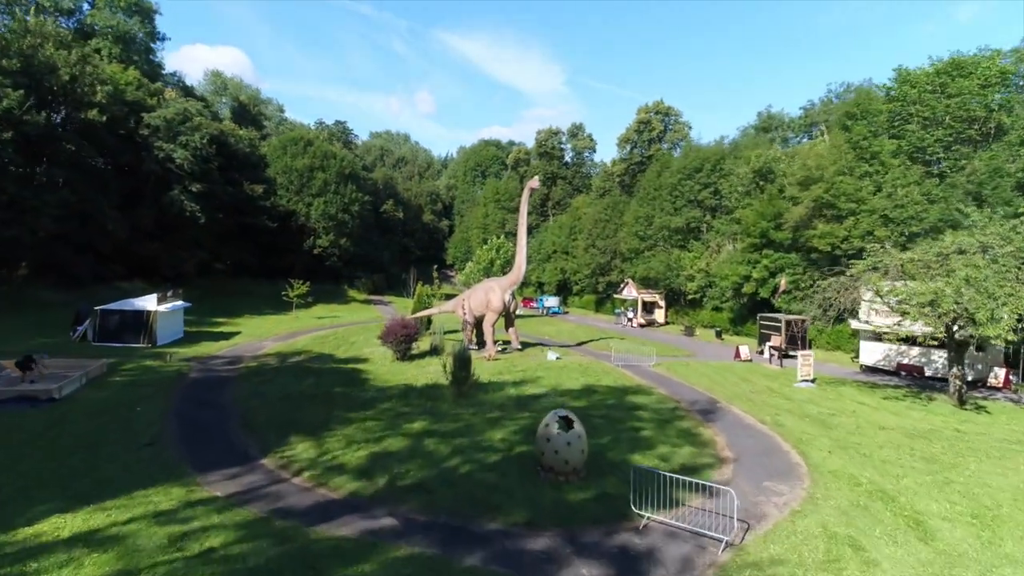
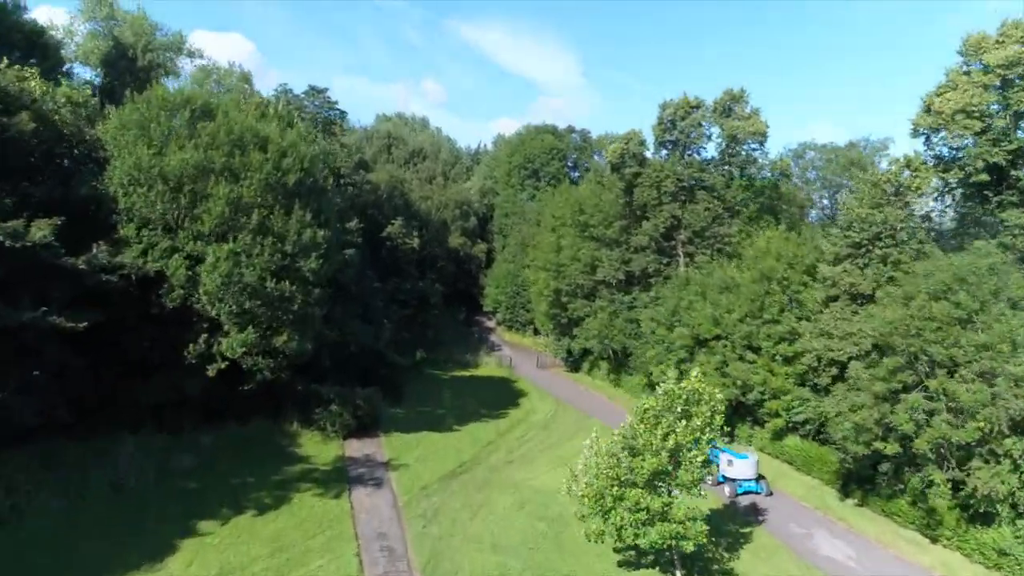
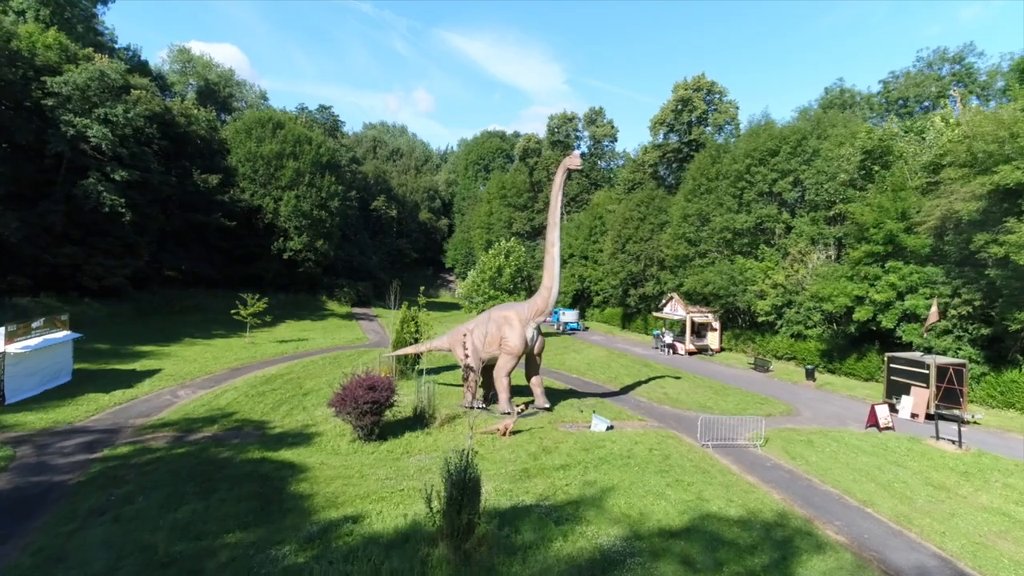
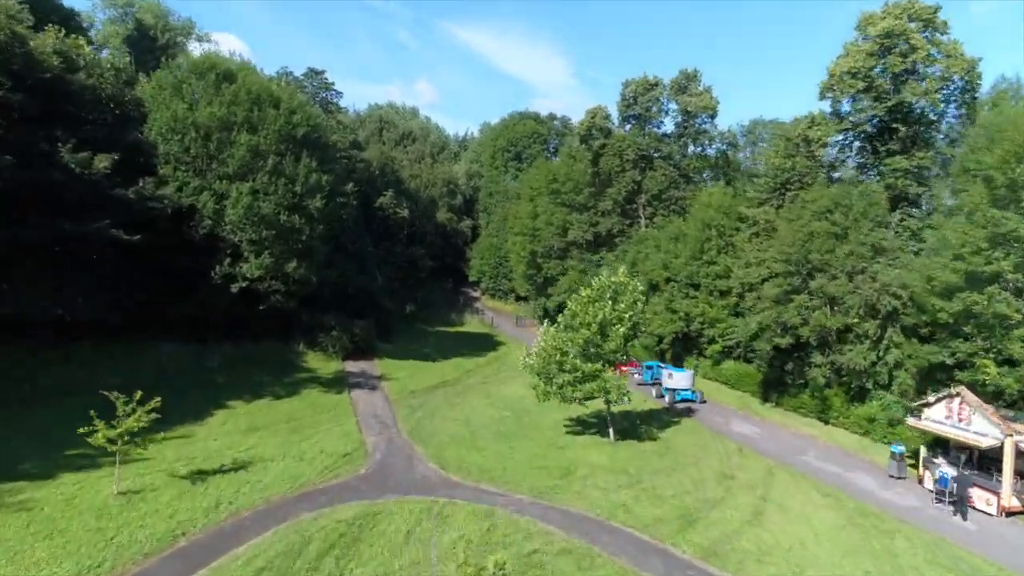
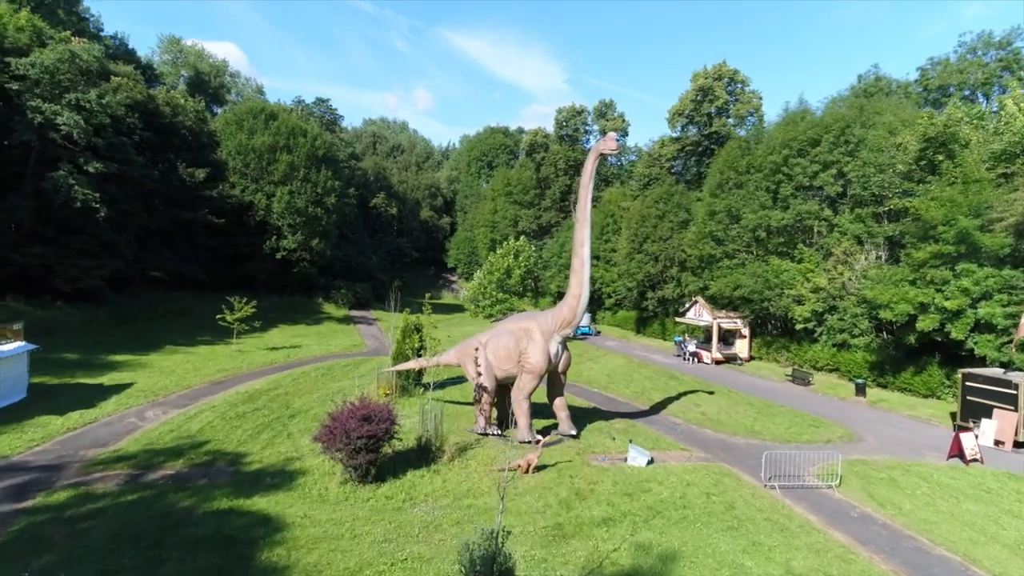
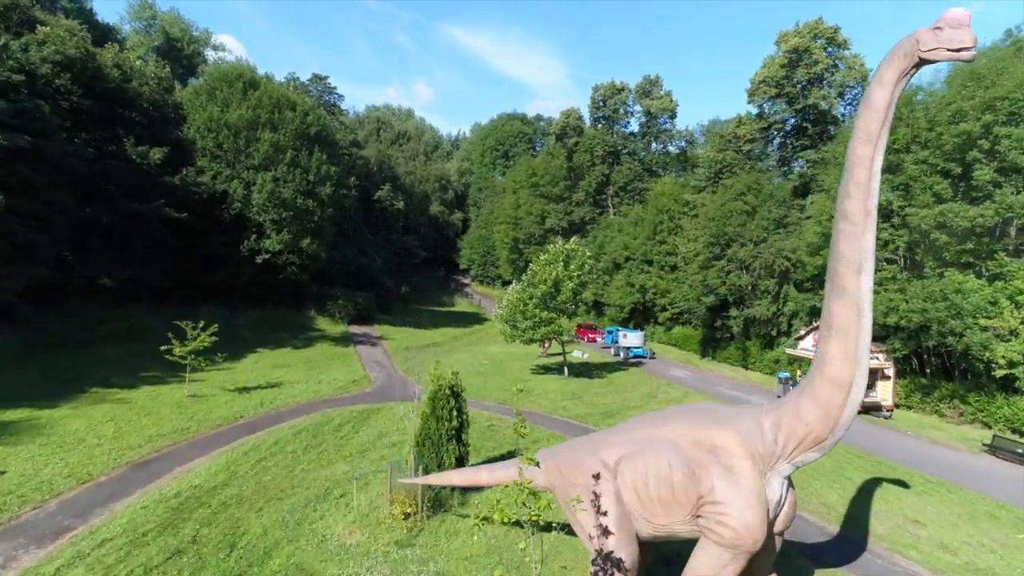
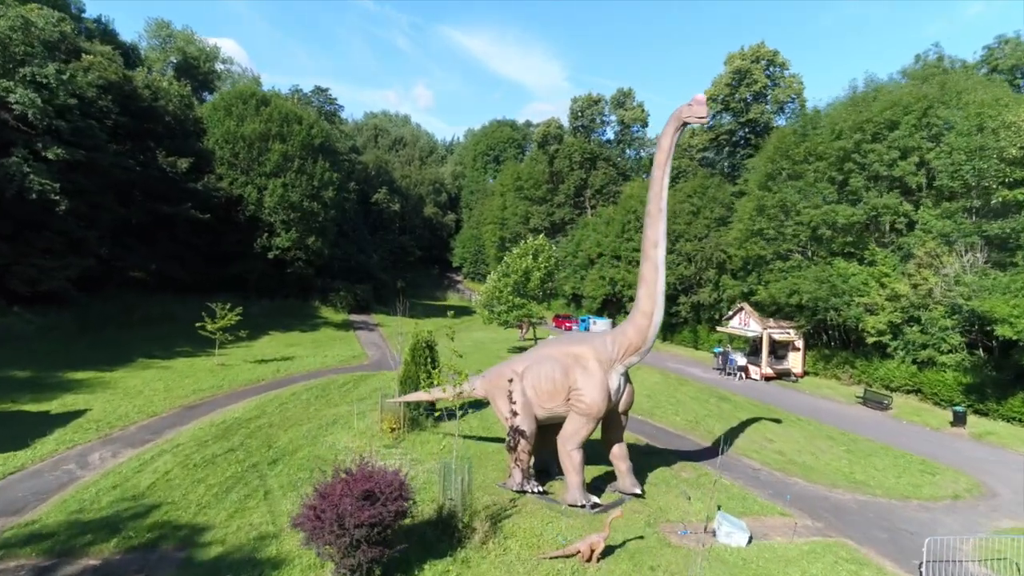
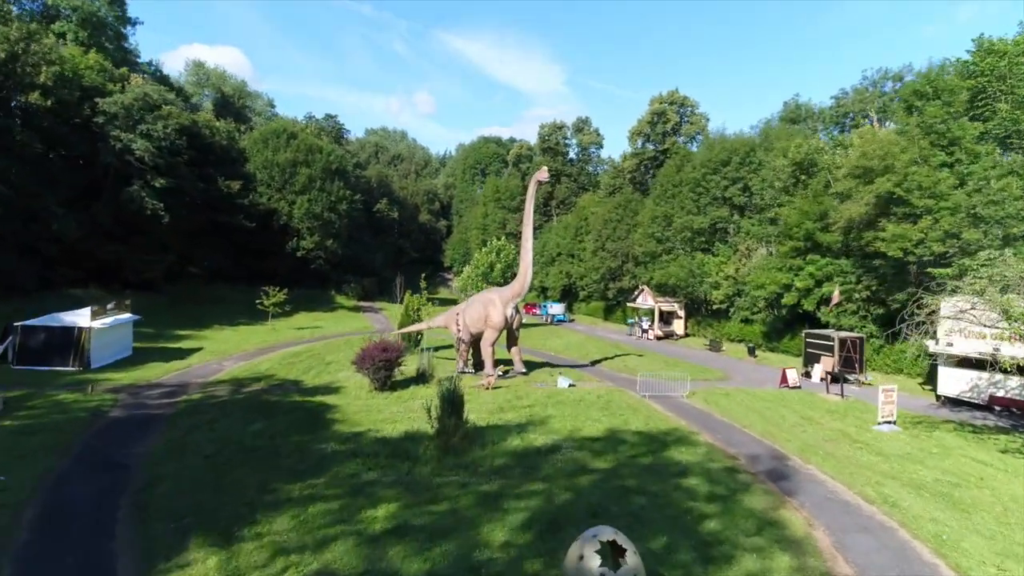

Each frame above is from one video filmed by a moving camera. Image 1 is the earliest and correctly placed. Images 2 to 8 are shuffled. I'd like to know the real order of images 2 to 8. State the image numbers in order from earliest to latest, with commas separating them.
8, 3, 5, 7, 6, 4, 2
